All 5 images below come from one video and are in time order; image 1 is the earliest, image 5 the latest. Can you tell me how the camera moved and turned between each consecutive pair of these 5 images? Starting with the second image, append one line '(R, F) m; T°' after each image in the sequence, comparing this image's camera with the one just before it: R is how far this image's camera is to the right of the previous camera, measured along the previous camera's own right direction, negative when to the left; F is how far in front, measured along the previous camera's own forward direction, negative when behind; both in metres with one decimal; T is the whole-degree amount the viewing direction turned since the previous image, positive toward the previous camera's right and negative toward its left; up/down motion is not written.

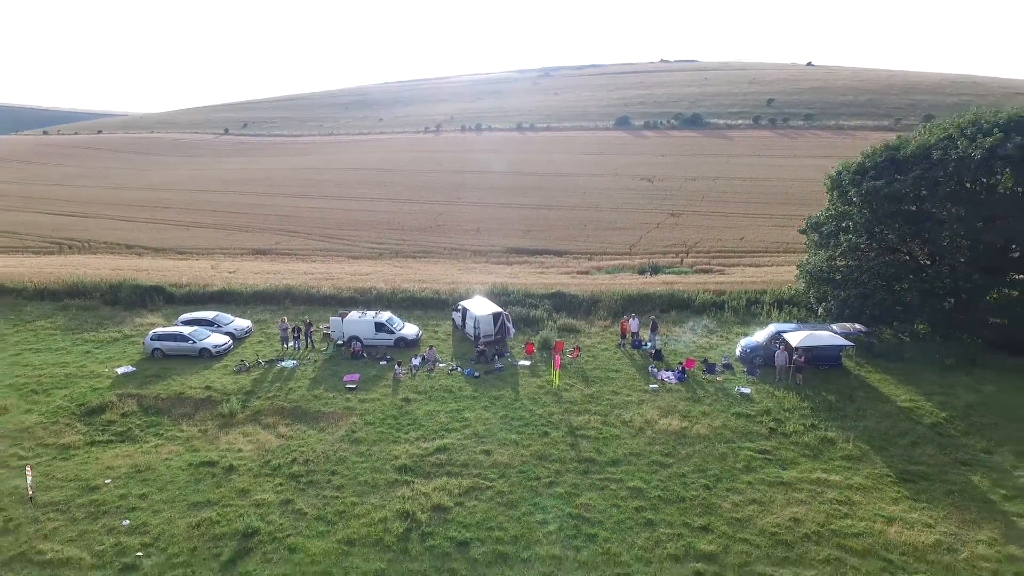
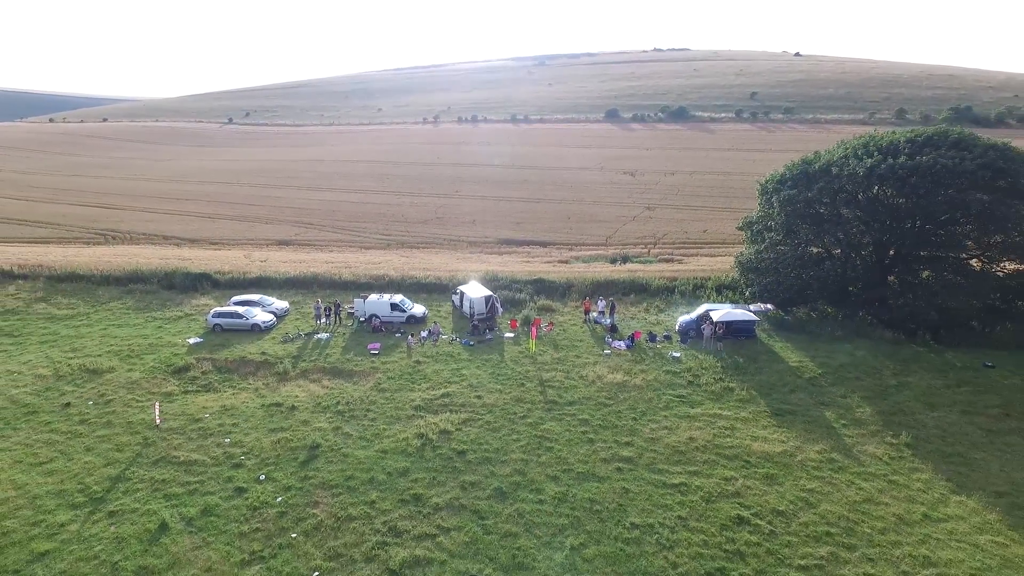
(+0.4, -5.6) m; 0°
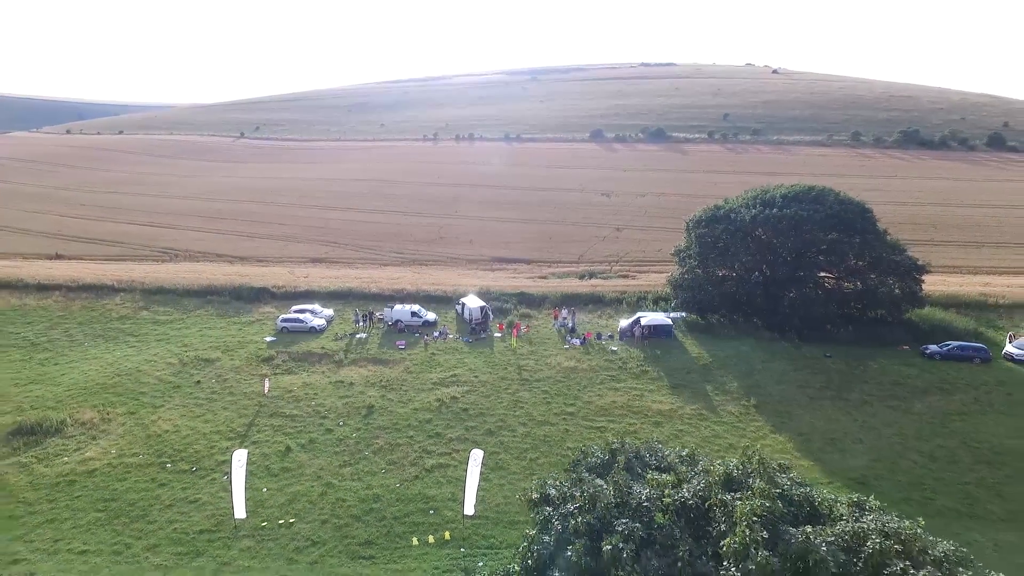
(+0.5, -10.2) m; 0°
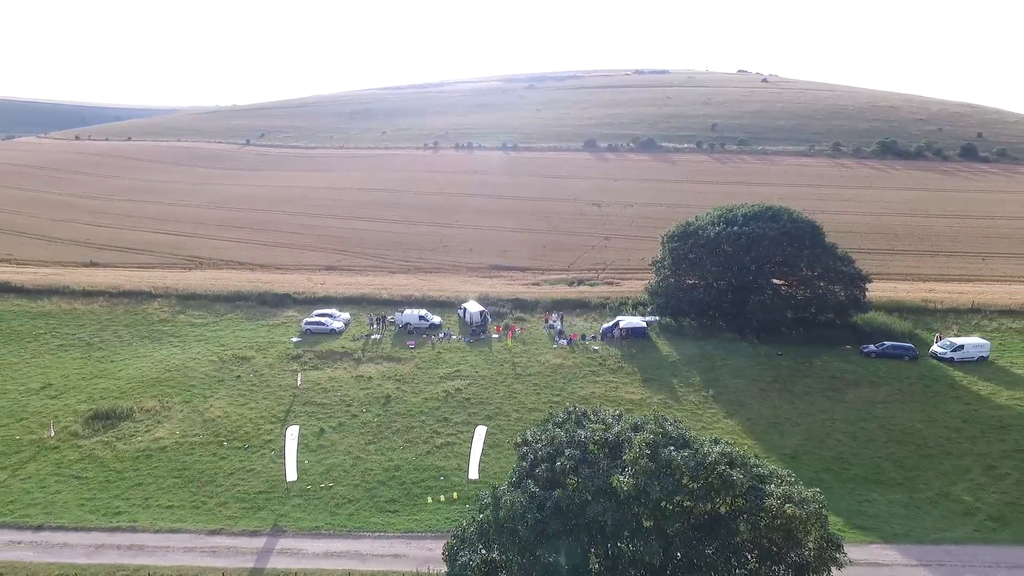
(+0.1, -5.3) m; 0°
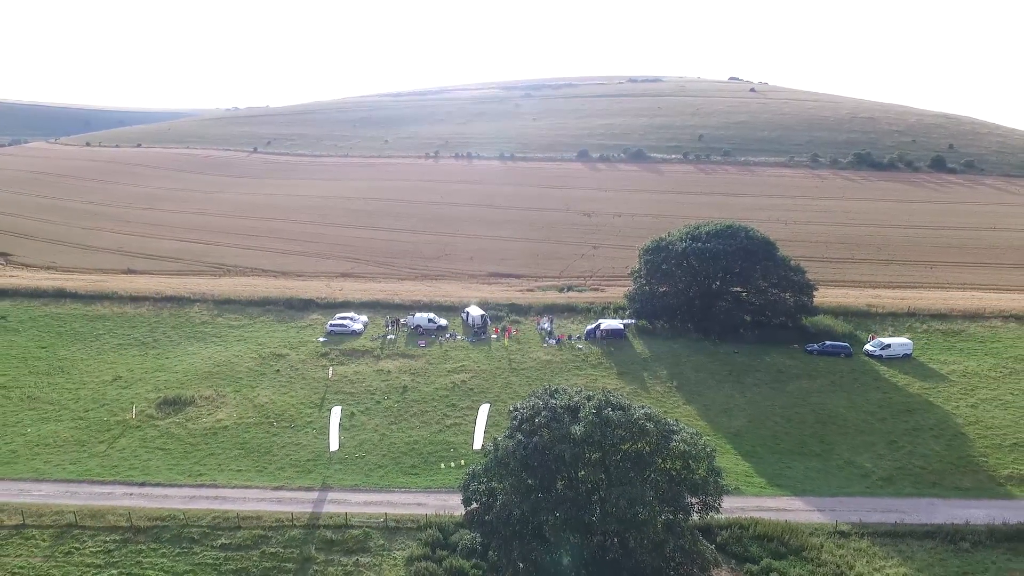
(+0.1, -6.7) m; 0°
